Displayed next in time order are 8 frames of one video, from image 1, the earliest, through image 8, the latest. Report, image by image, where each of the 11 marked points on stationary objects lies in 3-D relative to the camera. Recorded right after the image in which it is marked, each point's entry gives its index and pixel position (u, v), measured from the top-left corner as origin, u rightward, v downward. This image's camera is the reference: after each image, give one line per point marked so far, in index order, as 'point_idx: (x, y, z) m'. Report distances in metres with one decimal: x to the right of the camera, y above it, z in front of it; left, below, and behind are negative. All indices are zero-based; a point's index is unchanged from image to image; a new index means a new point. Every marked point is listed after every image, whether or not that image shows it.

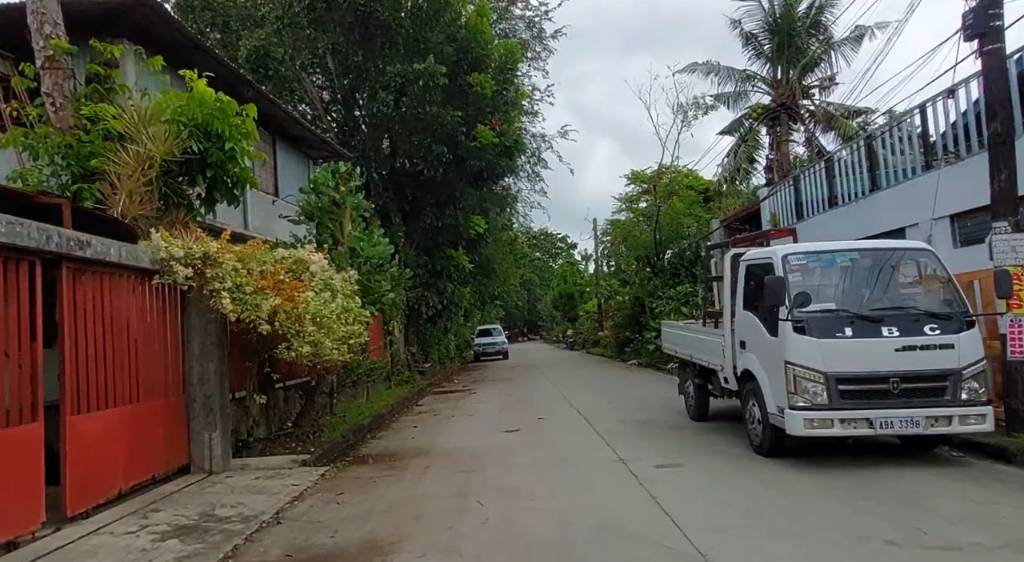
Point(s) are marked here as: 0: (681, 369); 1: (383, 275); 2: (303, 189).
0: (+2.9, -1.5, +10.7) m
1: (-2.1, +0.1, +10.5) m
2: (-3.4, +1.5, +10.2) m
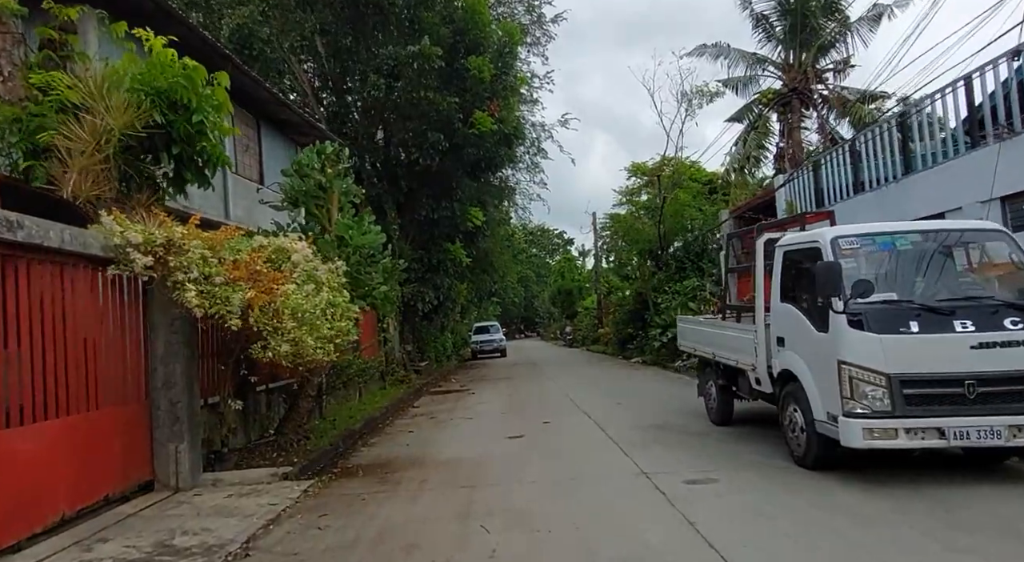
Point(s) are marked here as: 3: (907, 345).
0: (+2.9, -1.4, +9.8) m
1: (-2.1, +0.2, +9.6) m
2: (-3.3, +1.6, +9.3) m
3: (+3.4, -0.5, +5.4) m
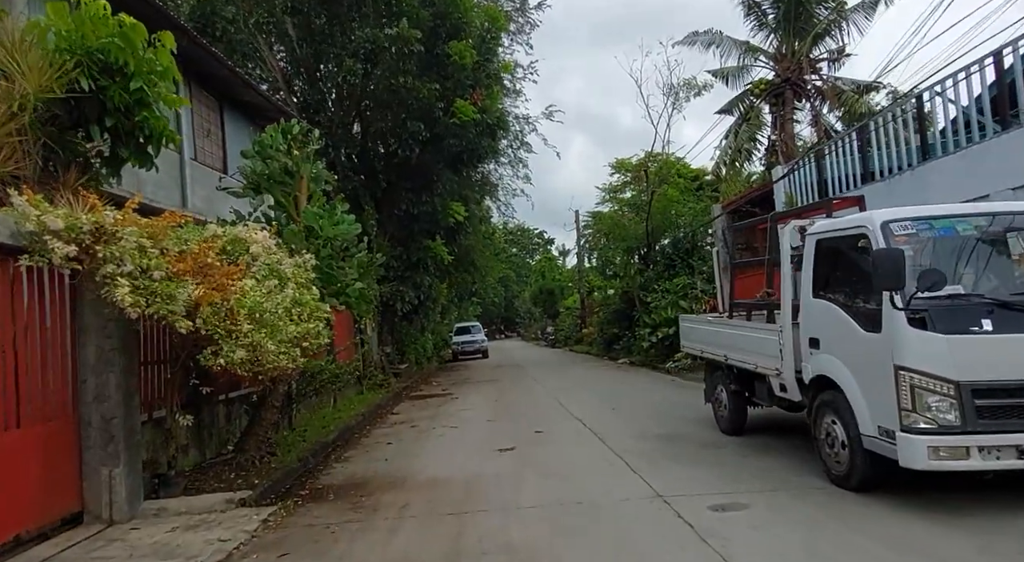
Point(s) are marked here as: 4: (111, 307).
0: (+2.8, -1.3, +8.9) m
1: (-2.2, +0.3, +8.6) m
2: (-3.5, +1.7, +8.2) m
3: (+3.4, -0.5, +4.5) m
4: (-3.6, -0.2, +5.7) m
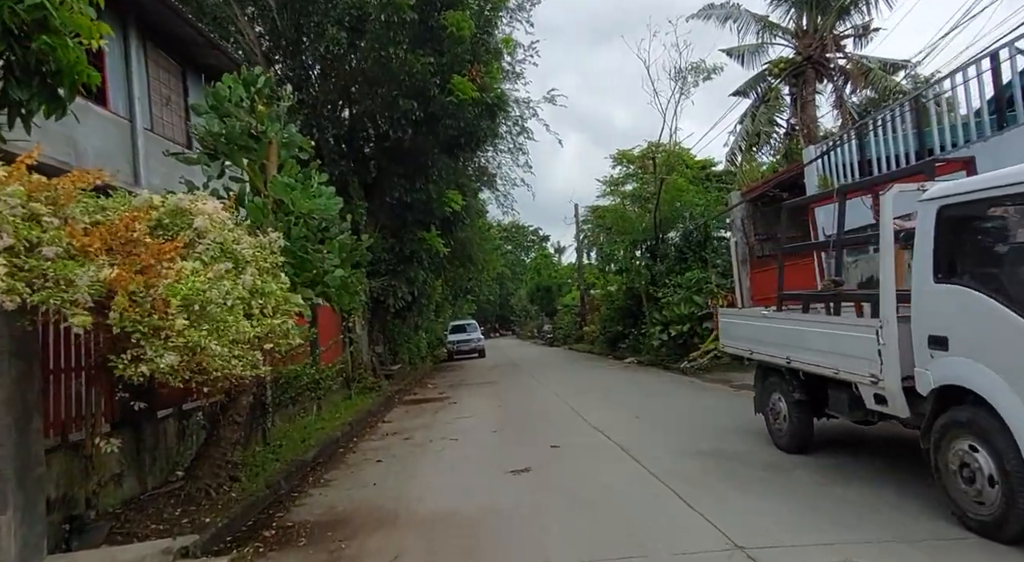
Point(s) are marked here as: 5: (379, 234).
0: (+3.0, -1.1, +7.5) m
1: (-2.0, +0.4, +7.1) m
2: (-3.3, +1.8, +6.7) m
3: (+3.6, -0.3, +3.1) m
4: (-3.4, -0.1, +4.2) m
5: (-4.1, +1.4, +19.3) m
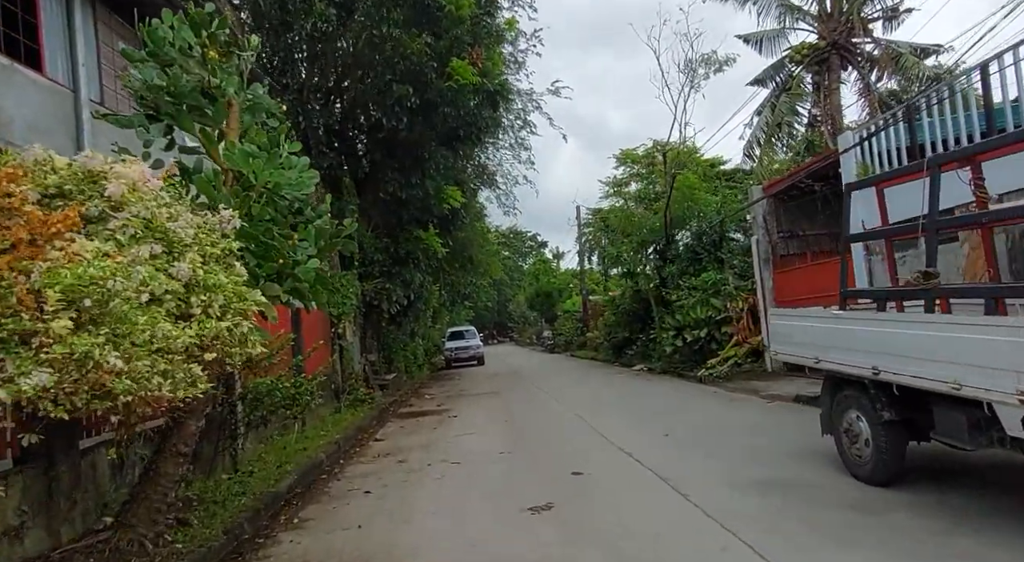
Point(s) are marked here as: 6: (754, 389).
0: (+3.1, -1.1, +6.1) m
1: (-1.9, +0.5, +5.7) m
2: (-3.2, +1.9, +5.4) m
3: (+3.7, -0.2, +1.8) m
4: (-3.3, 0.0, +2.8) m
5: (-4.0, +1.4, +17.9) m
6: (+5.4, -2.4, +14.1) m
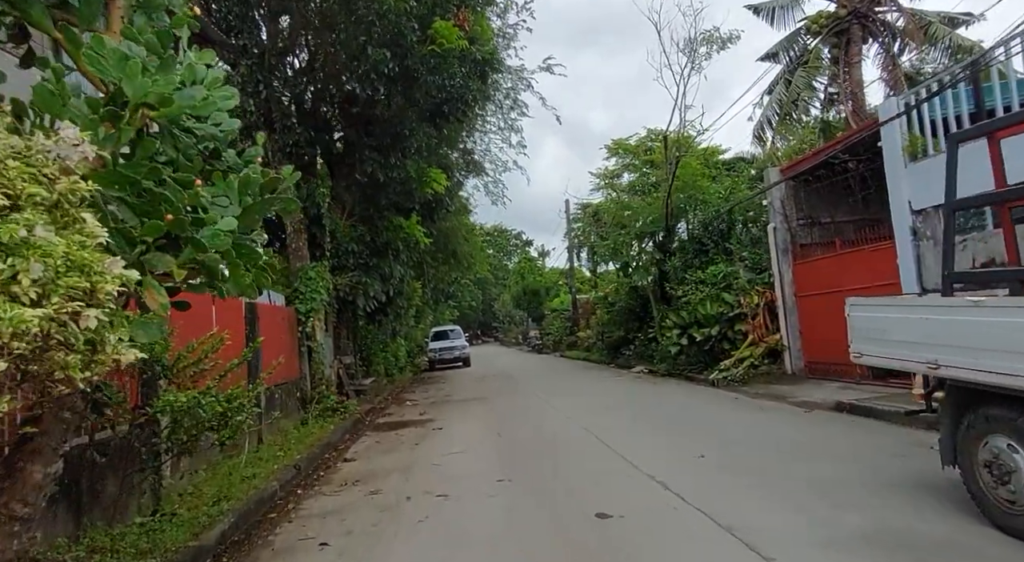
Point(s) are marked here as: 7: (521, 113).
0: (+3.2, -0.9, +4.5) m
1: (-1.8, +0.6, +3.9) m
2: (-3.1, +2.0, +3.5) m
3: (+3.9, 0.0, +0.1) m
4: (-3.1, +0.1, +1.0) m
5: (-4.2, +1.5, +16.1) m
6: (+5.3, -2.2, +12.5) m
7: (+0.3, +5.2, +19.5) m
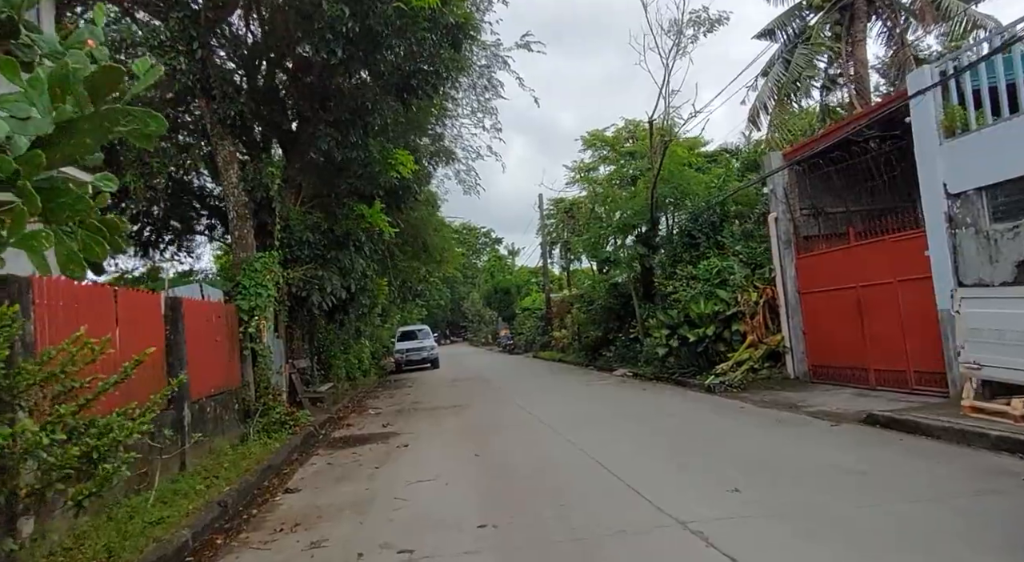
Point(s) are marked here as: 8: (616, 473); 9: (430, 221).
0: (+3.2, -0.8, +3.0) m
1: (-1.8, +0.8, +2.2) m
2: (-3.0, +2.1, +1.8) m
3: (+4.1, +0.1, -1.2) m
4: (-2.9, +0.3, -0.7) m
5: (-4.8, +1.7, +14.3) m
6: (+4.9, -2.1, +11.1) m
7: (-0.4, +5.3, +17.9) m
8: (+1.1, -2.2, +7.6) m
9: (-2.5, +1.8, +19.1) m
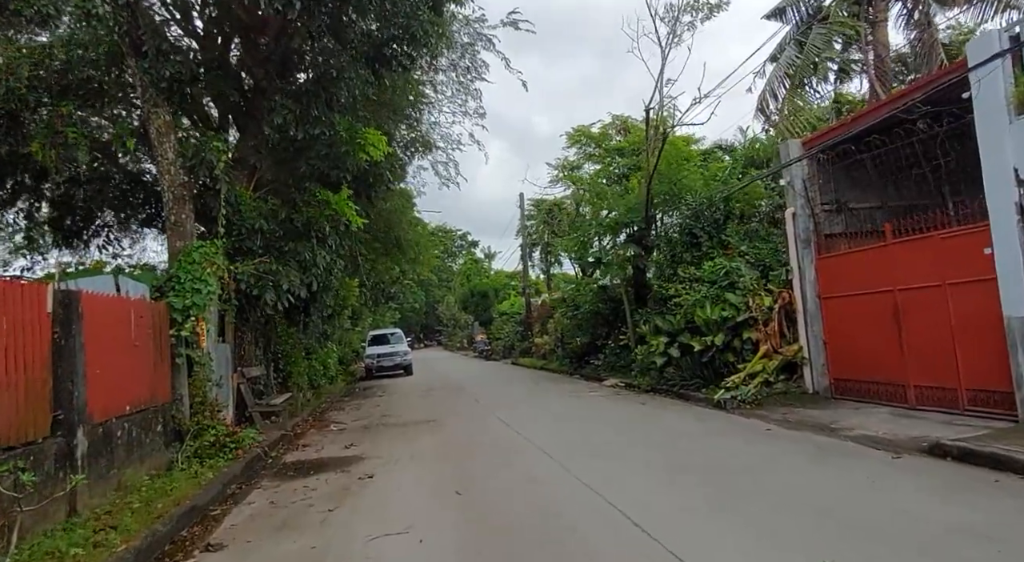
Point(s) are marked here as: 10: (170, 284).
0: (+3.3, -0.7, +1.5) m
1: (-1.6, +0.9, +0.5) m
2: (-2.8, +2.3, 0.0) m
3: (+4.5, +0.1, -2.8) m
4: (-2.6, +0.4, -2.5) m
5: (-5.0, +1.7, +12.4) m
6: (+4.7, -2.2, +9.6) m
7: (-0.8, +5.3, +16.2) m
8: (+1.0, -2.1, +5.9) m
9: (-2.9, +1.8, +17.3) m
10: (-5.2, -0.1, +9.6) m
